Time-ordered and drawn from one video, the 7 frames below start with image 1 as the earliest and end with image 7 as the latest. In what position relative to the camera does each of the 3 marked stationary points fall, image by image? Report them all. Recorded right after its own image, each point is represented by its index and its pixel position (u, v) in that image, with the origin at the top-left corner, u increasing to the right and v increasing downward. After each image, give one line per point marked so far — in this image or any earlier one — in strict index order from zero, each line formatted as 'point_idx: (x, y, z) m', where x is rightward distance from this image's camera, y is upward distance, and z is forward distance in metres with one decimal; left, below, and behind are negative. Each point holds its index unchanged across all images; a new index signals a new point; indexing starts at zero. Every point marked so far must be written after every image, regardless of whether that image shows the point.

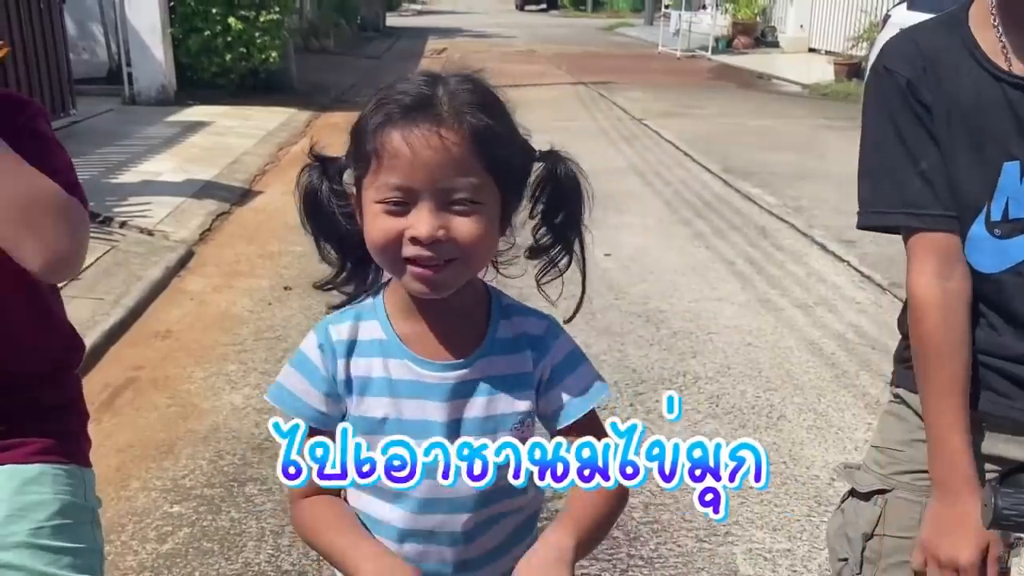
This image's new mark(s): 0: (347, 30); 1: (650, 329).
0: (-3.6, +5.6, +19.6) m
1: (+0.6, -0.2, +4.2) m
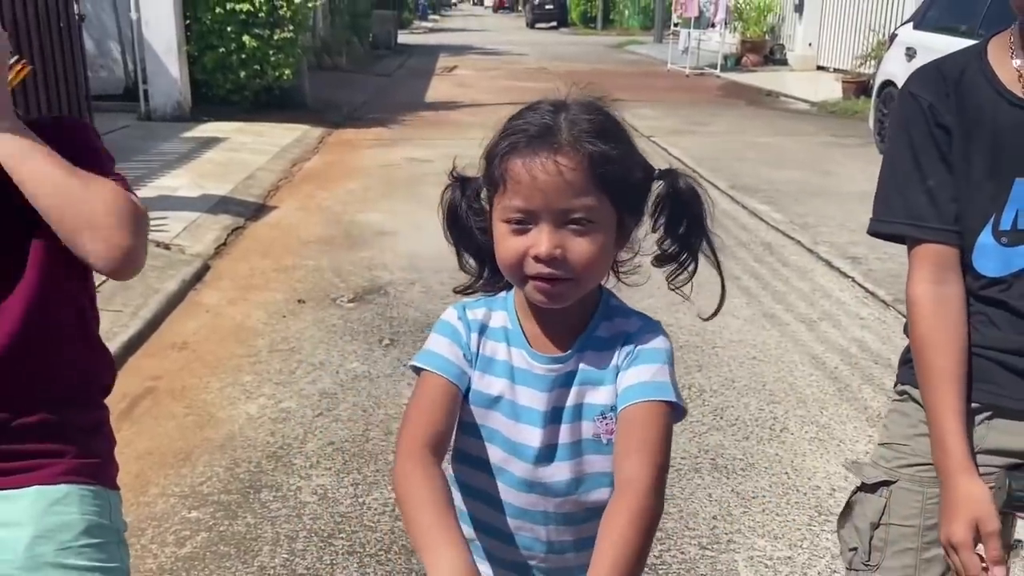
0: (-3.4, +5.3, +19.8) m
1: (+0.7, -0.3, +4.3) m
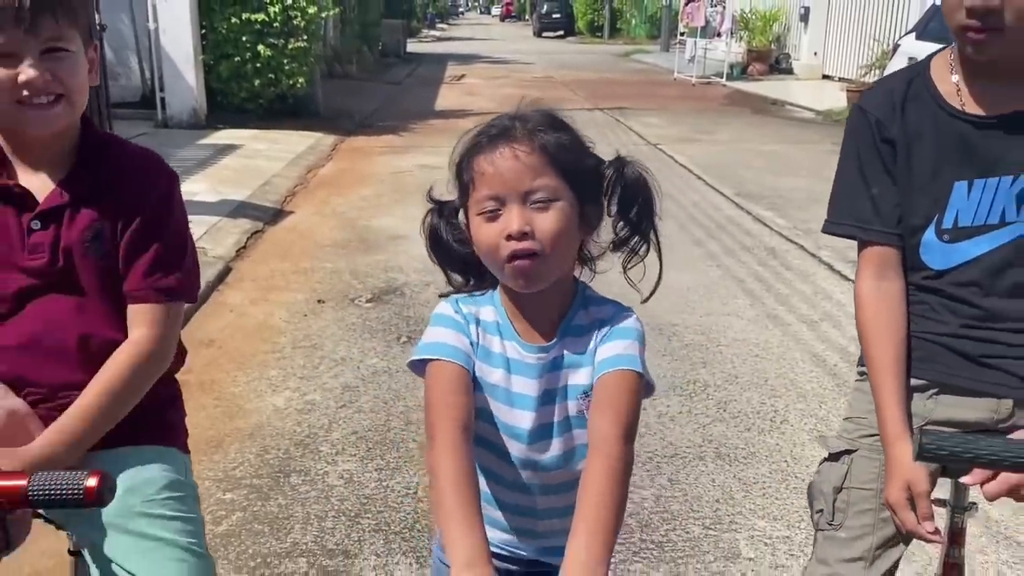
0: (-3.2, +5.2, +20.1) m
1: (+0.7, -0.3, +4.5) m
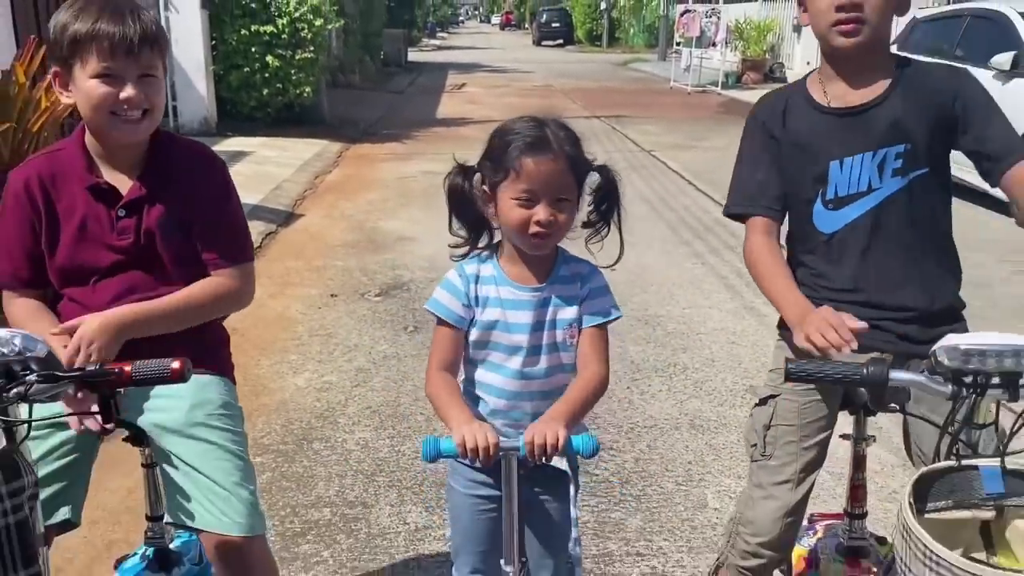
0: (-3.2, +5.1, +20.5) m
1: (+0.7, -0.2, +4.9) m
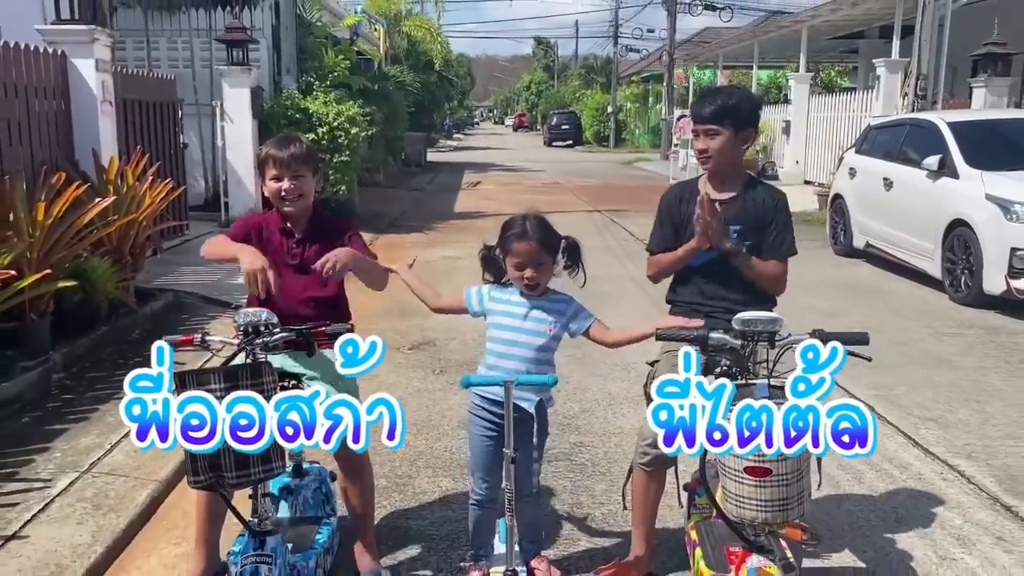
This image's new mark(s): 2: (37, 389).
0: (-2.9, +3.1, +22.4) m
1: (+0.8, -0.6, +6.2) m
2: (-2.9, -0.6, +5.5) m
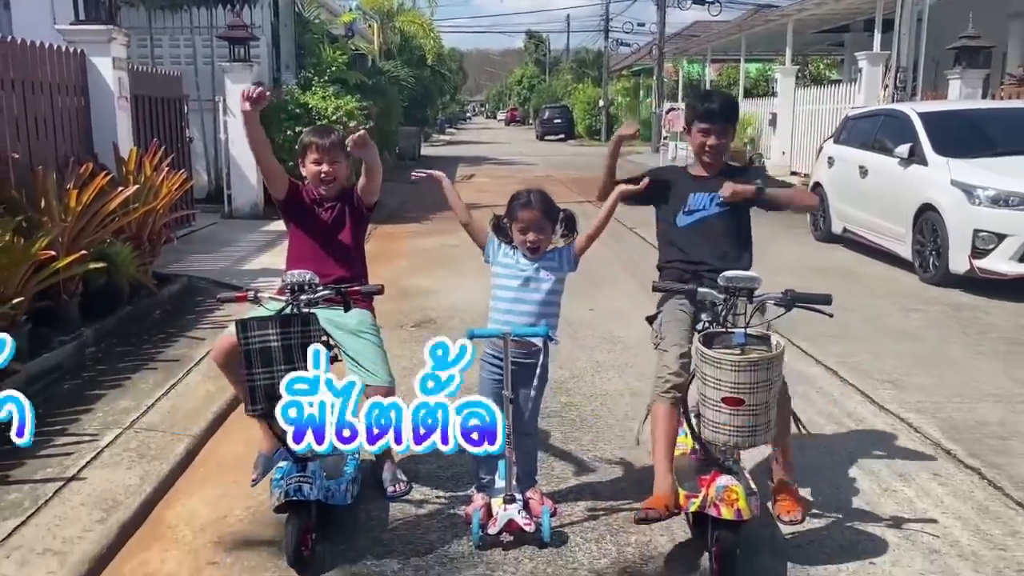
0: (-3.1, +3.3, +22.9) m
1: (+0.7, -0.4, +6.7) m
2: (-2.9, -0.5, +6.0) m
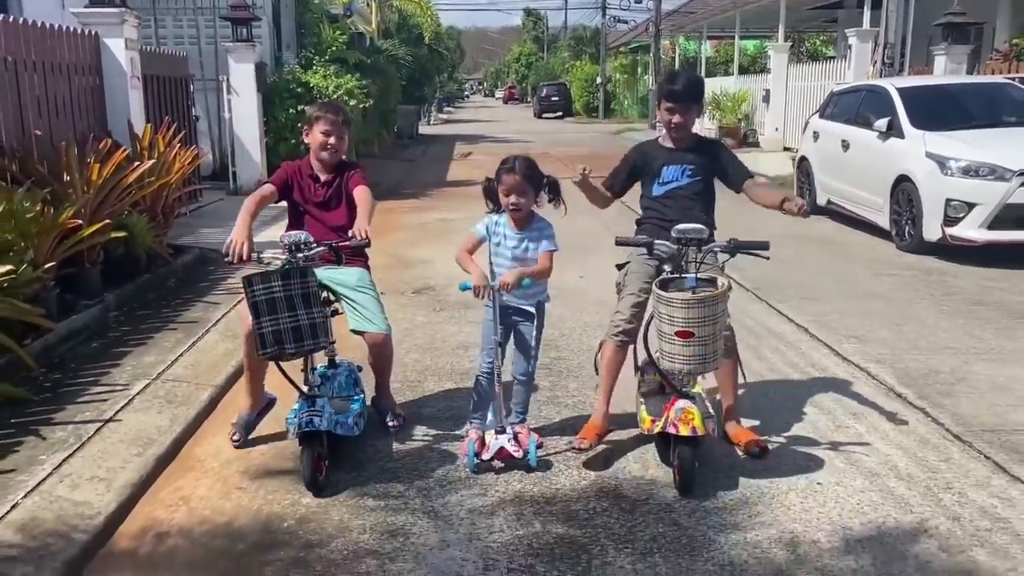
0: (-3.2, +3.9, +23.2) m
1: (+0.7, -0.1, +7.2) m
2: (-3.0, -0.3, +6.5) m
